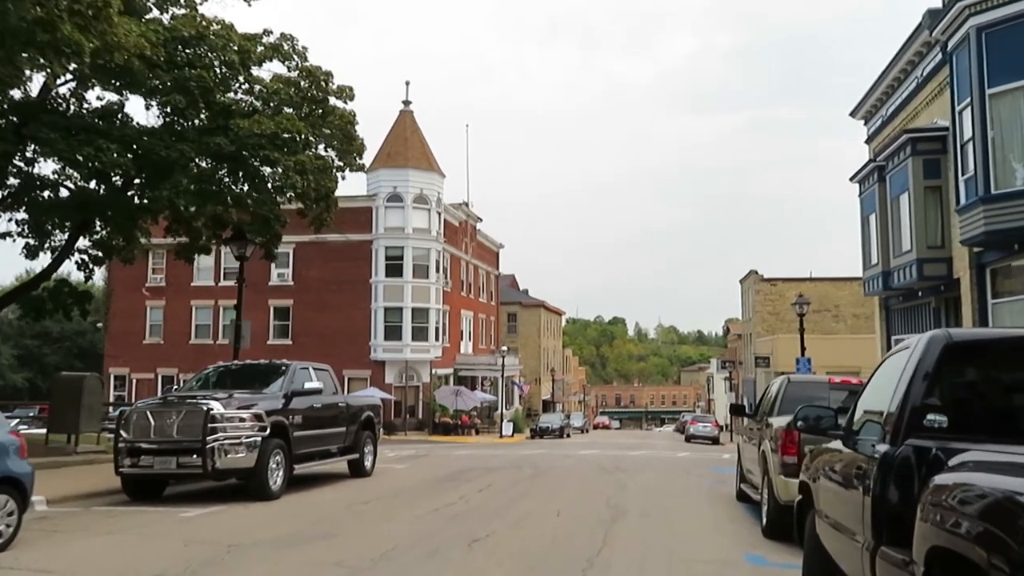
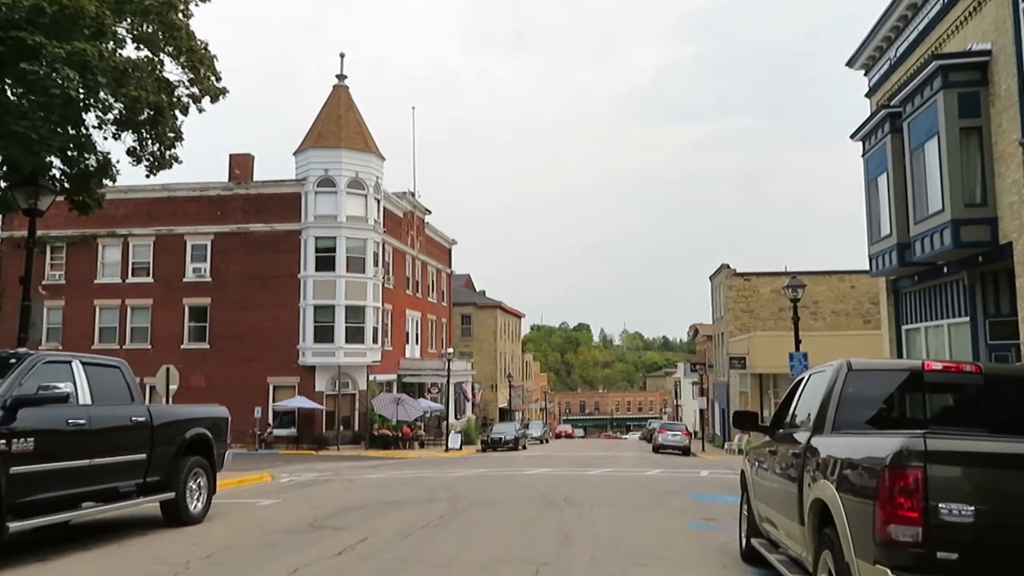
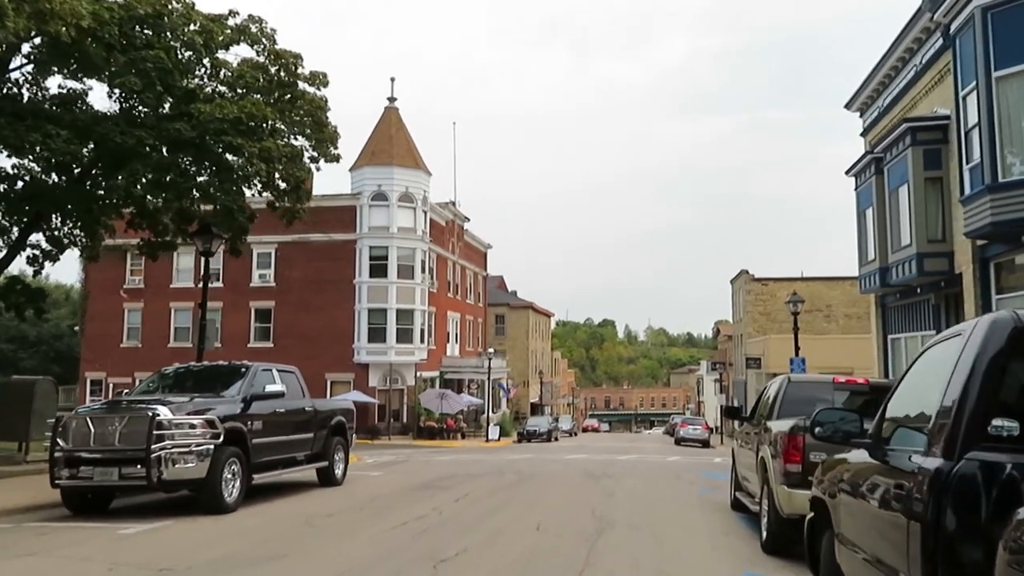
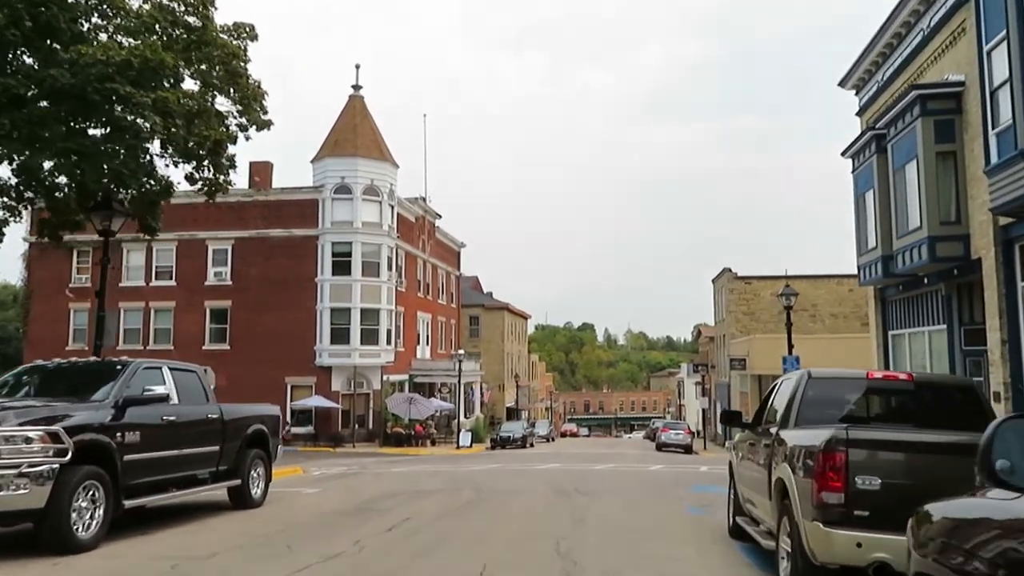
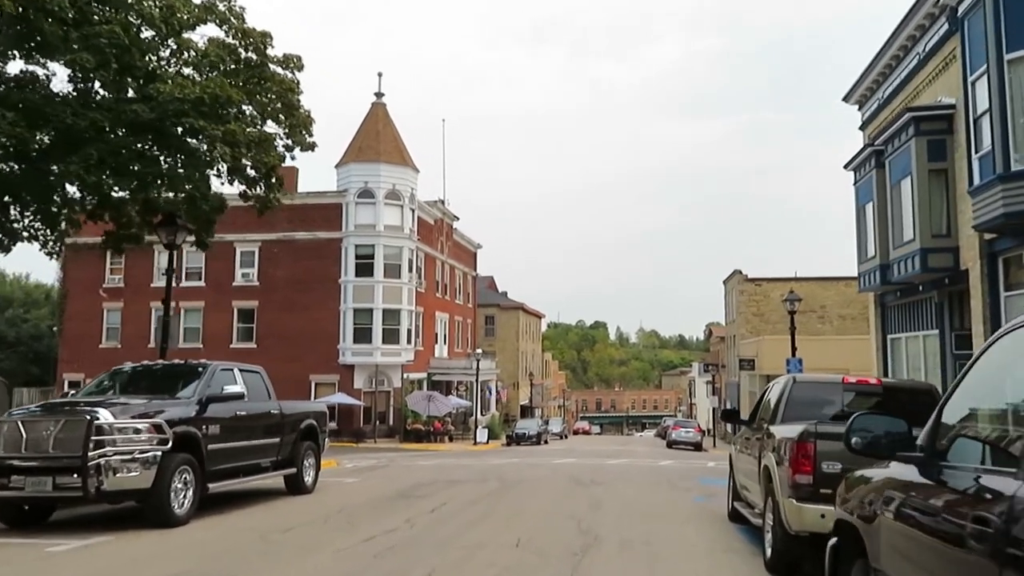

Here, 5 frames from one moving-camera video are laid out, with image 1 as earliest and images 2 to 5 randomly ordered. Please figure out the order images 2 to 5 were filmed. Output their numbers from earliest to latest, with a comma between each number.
3, 5, 4, 2
